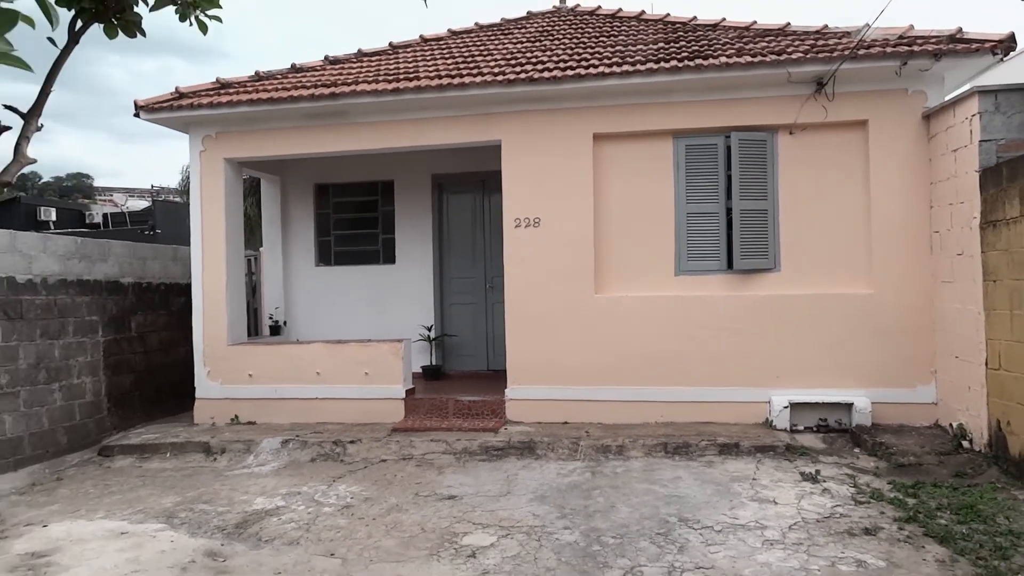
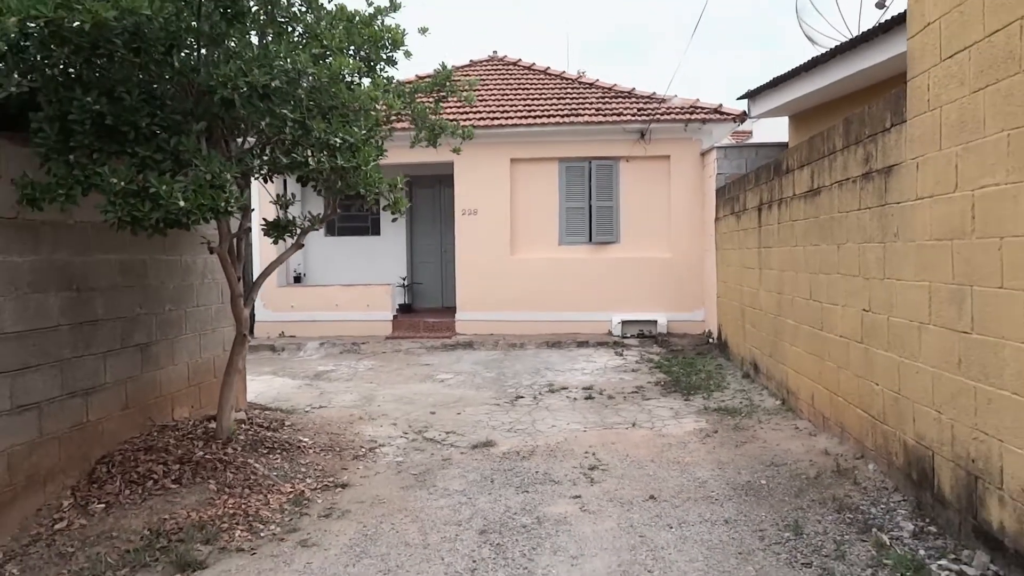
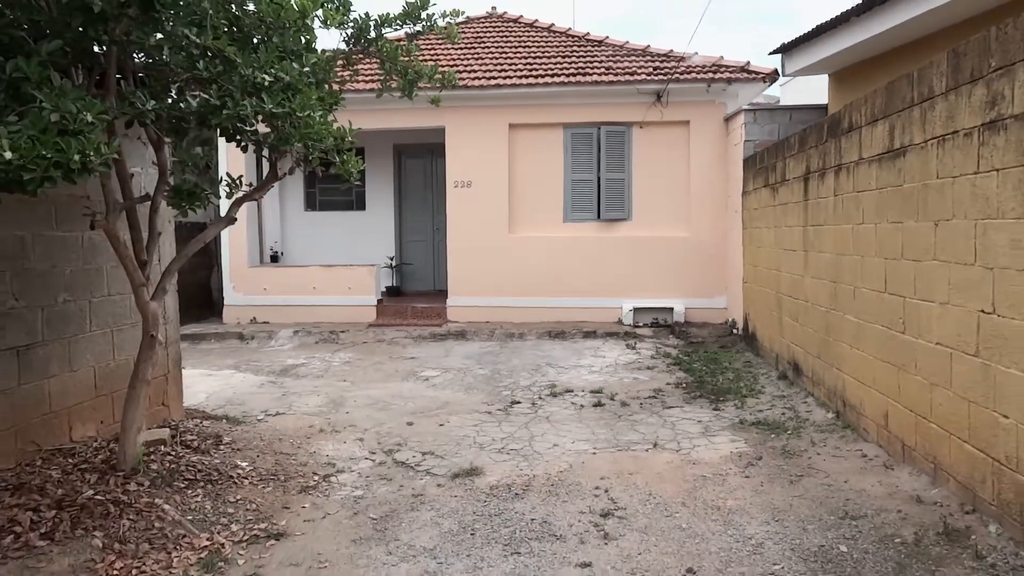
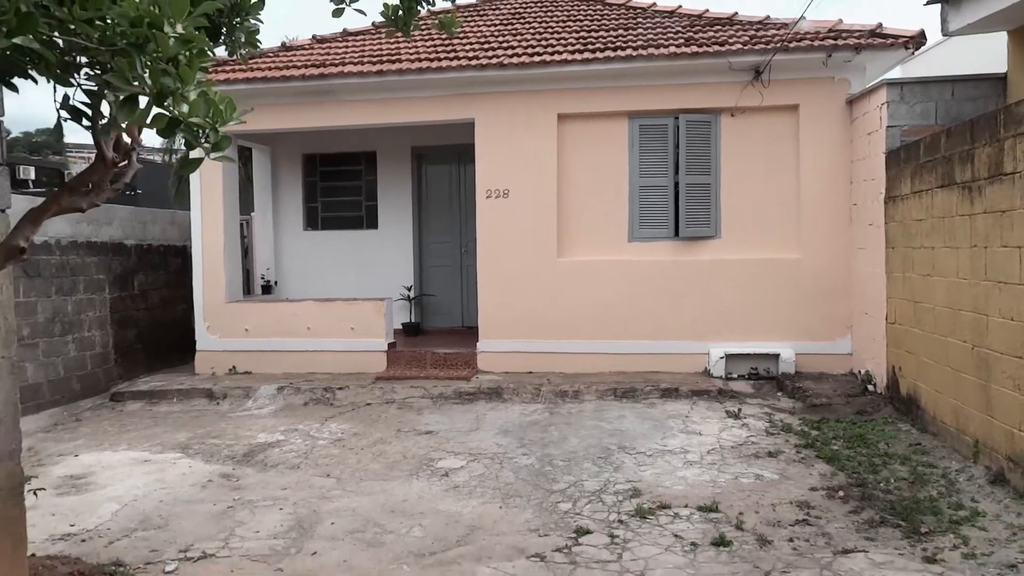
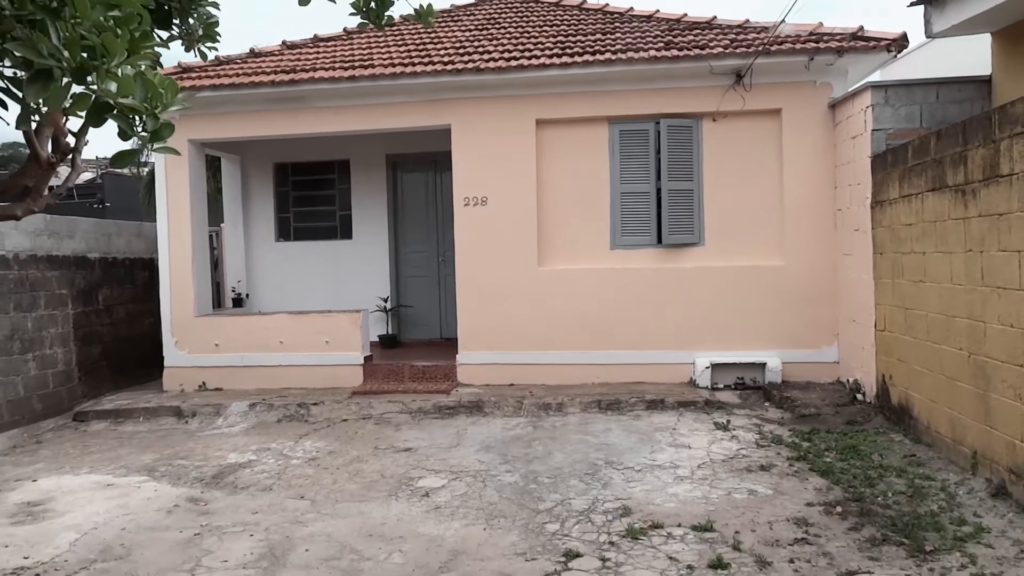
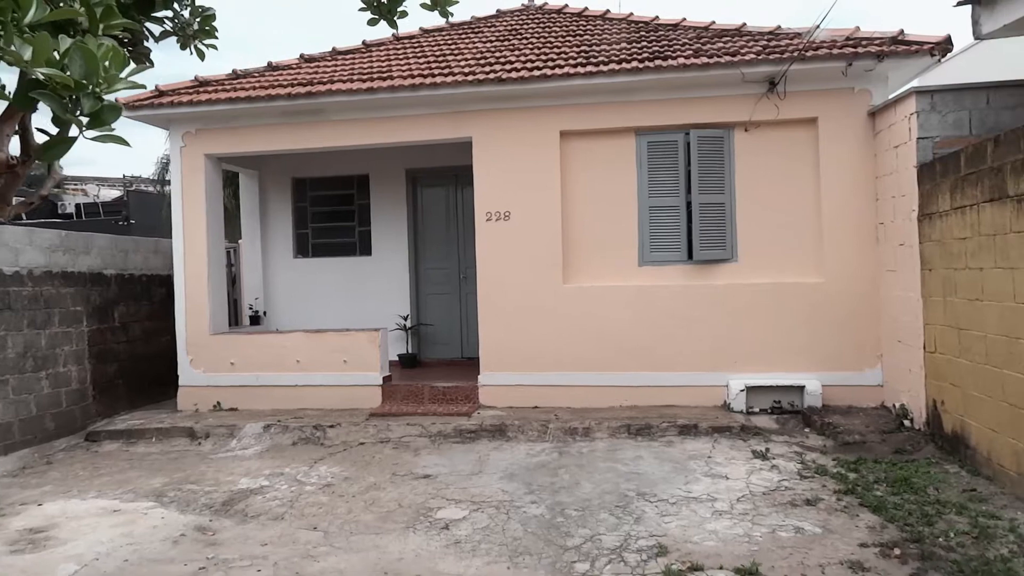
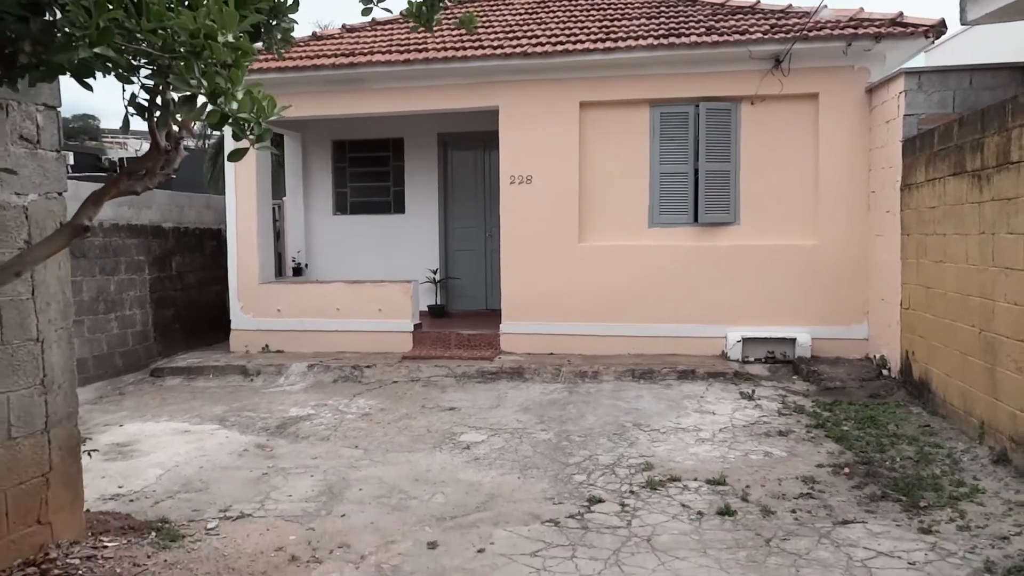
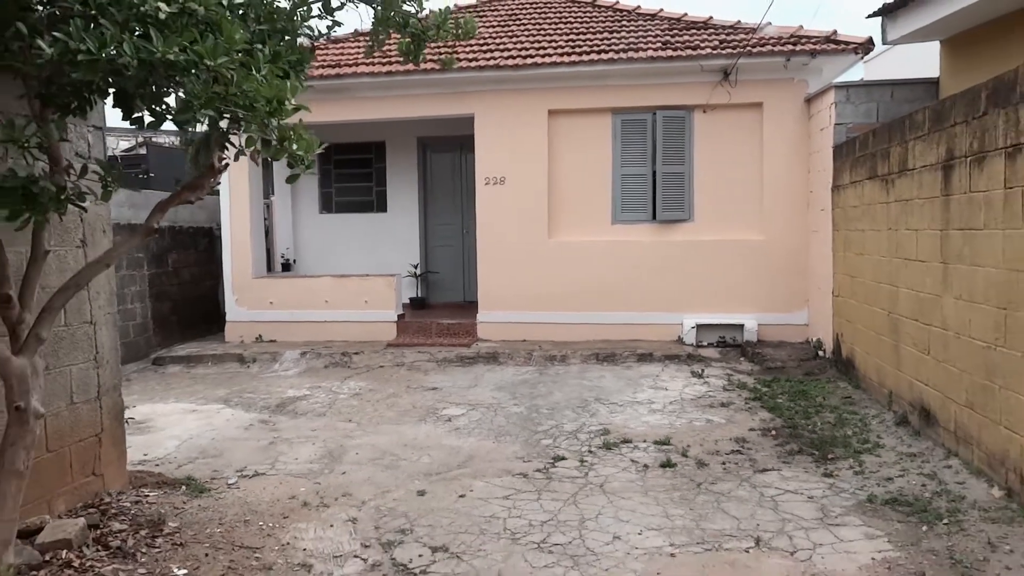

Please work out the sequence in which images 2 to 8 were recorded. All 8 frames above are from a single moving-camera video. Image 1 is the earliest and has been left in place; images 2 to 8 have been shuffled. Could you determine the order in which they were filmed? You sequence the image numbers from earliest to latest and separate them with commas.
6, 5, 4, 7, 8, 3, 2
